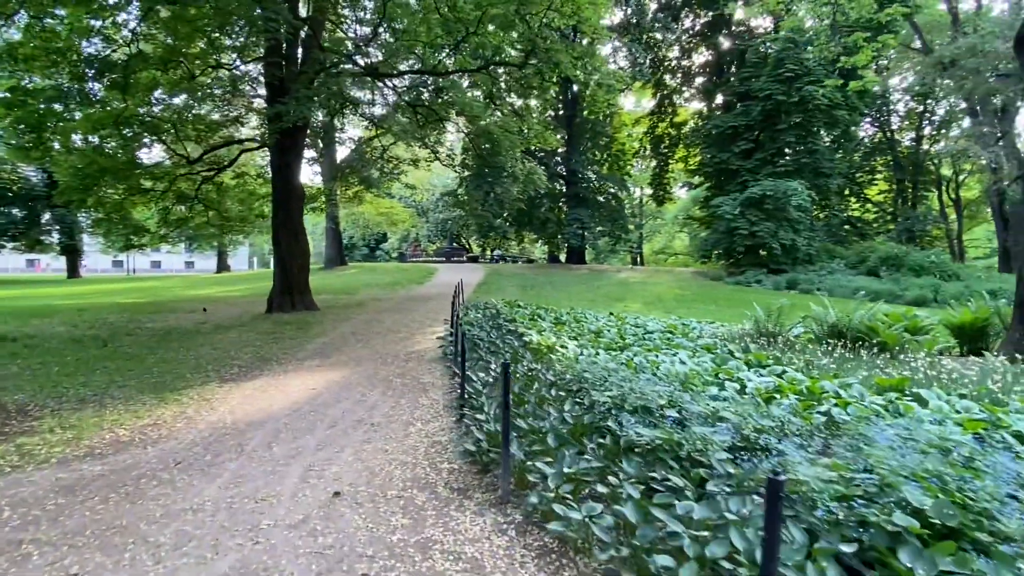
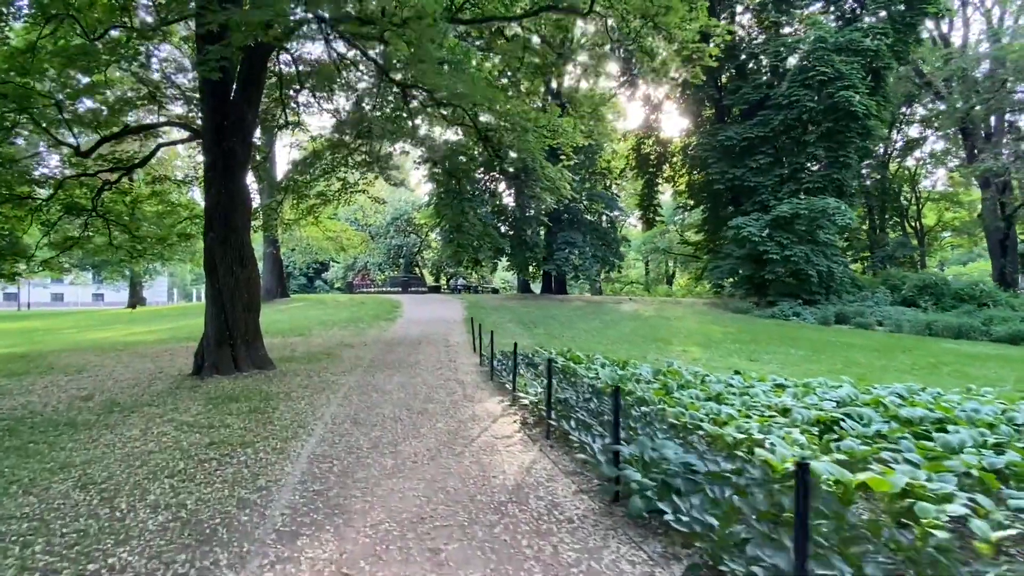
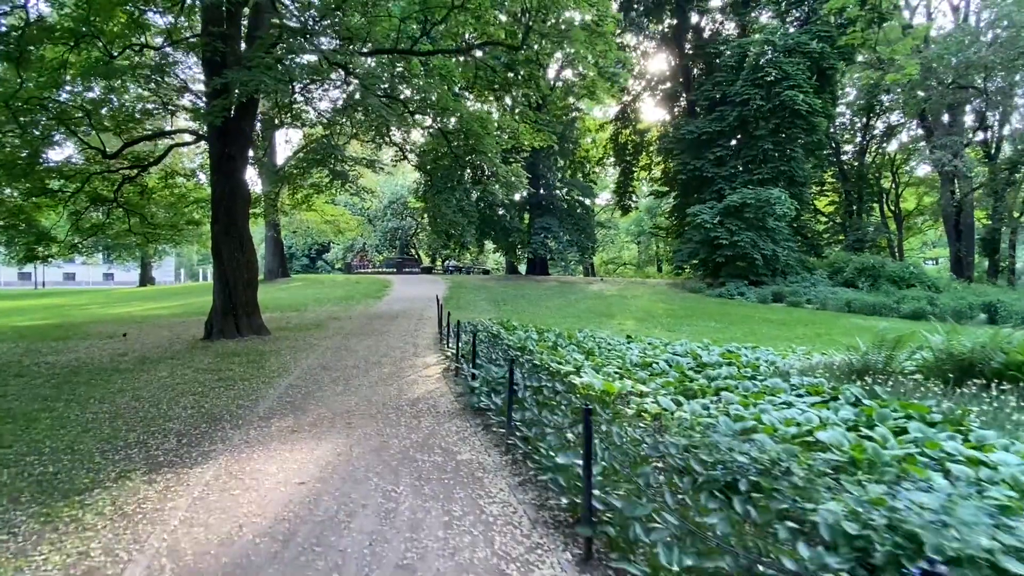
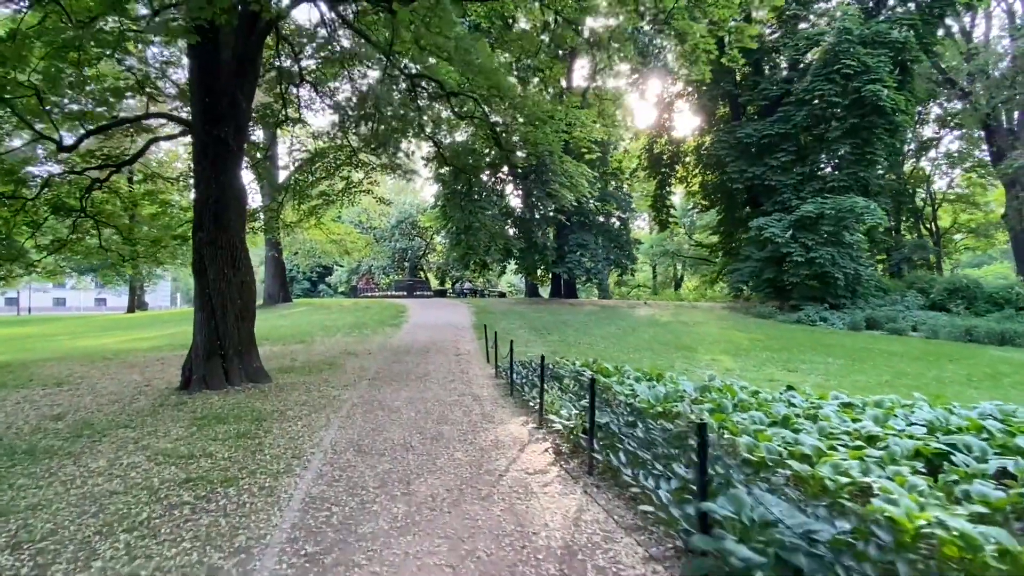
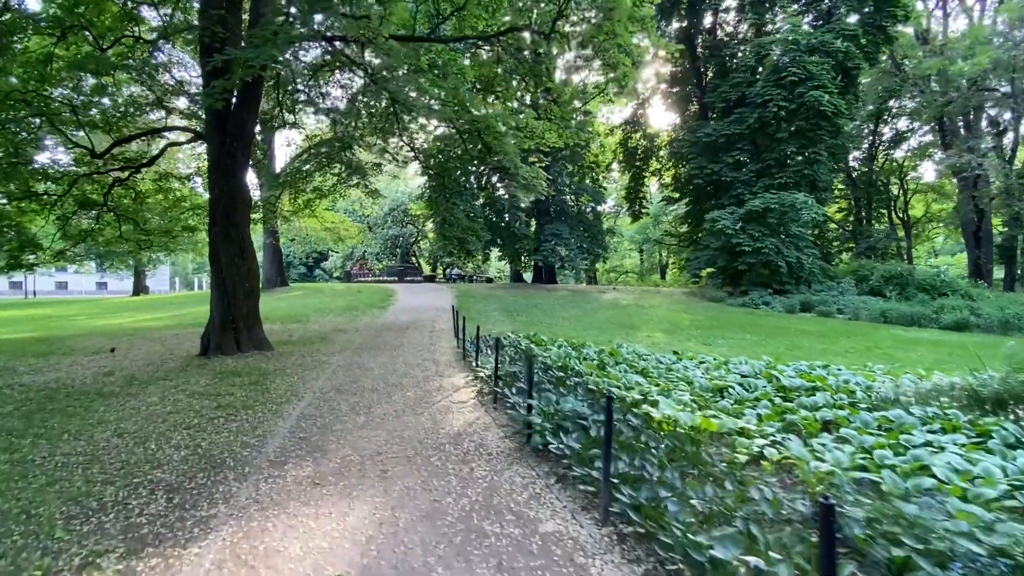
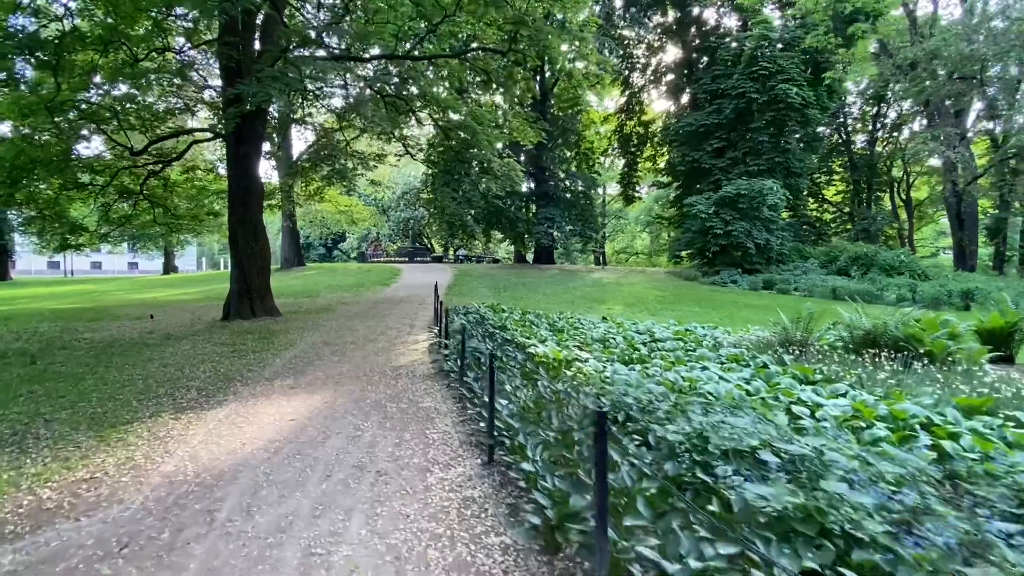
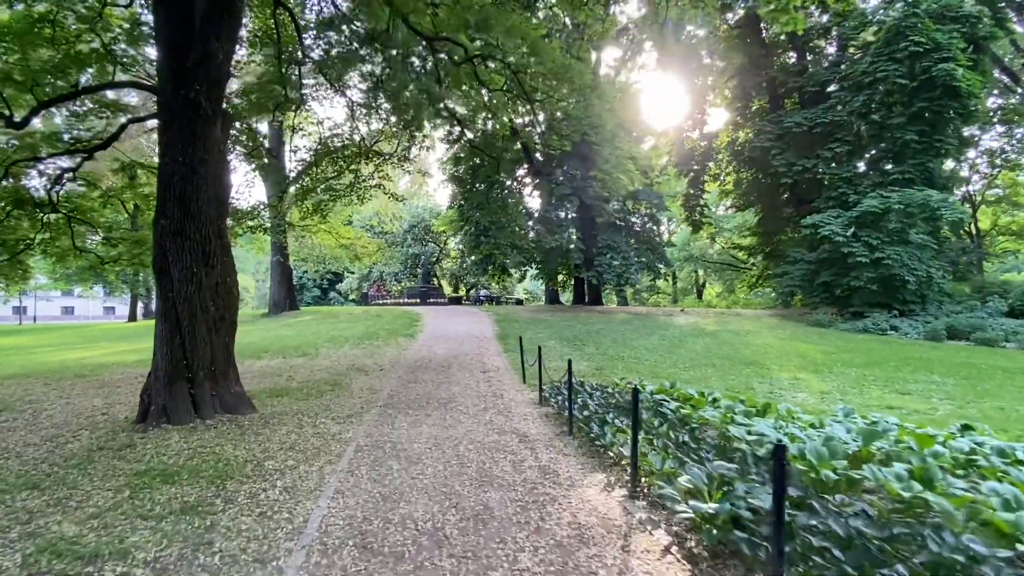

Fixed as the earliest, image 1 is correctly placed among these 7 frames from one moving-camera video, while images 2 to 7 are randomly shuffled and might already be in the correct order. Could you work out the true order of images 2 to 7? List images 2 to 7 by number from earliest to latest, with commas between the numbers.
6, 3, 5, 2, 4, 7
